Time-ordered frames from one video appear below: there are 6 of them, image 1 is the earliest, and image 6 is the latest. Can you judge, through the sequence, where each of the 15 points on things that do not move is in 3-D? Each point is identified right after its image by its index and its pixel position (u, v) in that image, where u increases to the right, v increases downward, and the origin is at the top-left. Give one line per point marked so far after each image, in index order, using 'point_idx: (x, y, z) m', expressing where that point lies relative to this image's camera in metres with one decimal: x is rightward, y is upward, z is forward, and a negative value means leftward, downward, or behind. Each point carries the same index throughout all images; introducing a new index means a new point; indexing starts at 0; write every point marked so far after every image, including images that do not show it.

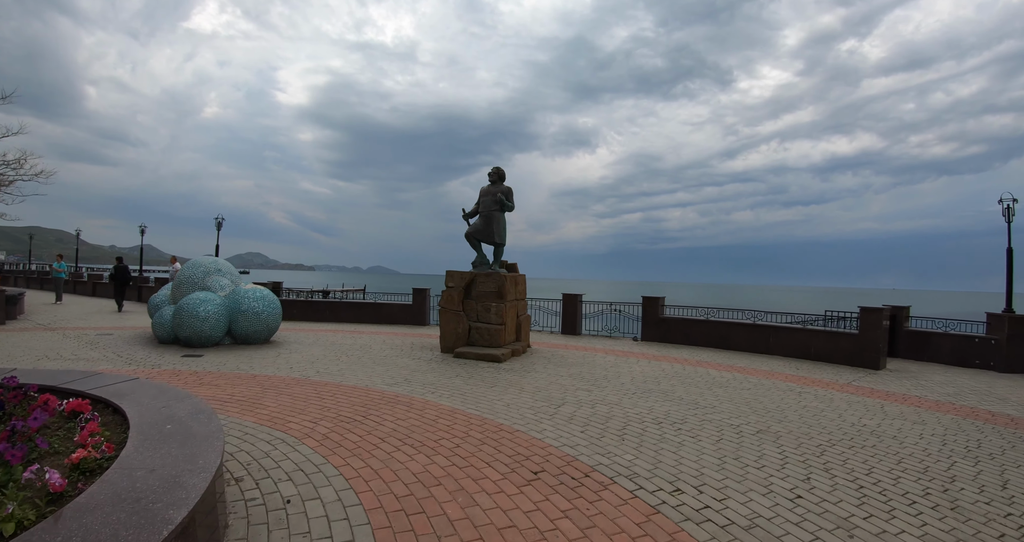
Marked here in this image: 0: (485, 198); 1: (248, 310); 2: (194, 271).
0: (-0.6, +1.4, +10.6) m
1: (-5.0, -0.7, +10.1) m
2: (-6.4, 0.0, +10.7) m
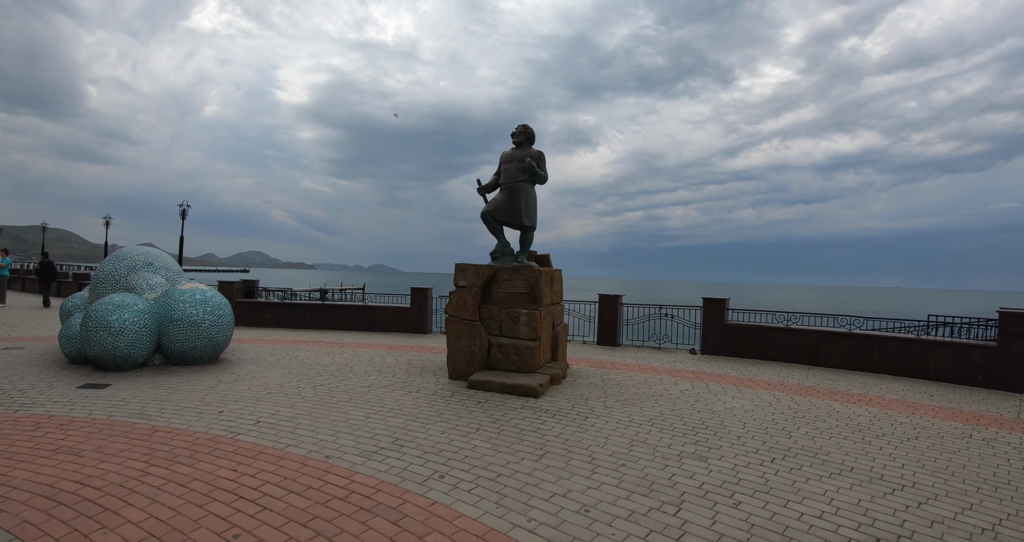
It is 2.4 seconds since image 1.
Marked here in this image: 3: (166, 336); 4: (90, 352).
0: (-0.1, +1.5, +7.8) m
1: (-4.5, -0.6, +7.3) m
2: (-5.9, +0.1, +7.8) m
3: (-4.8, -0.9, +7.3) m
4: (-5.6, -1.1, +6.9) m
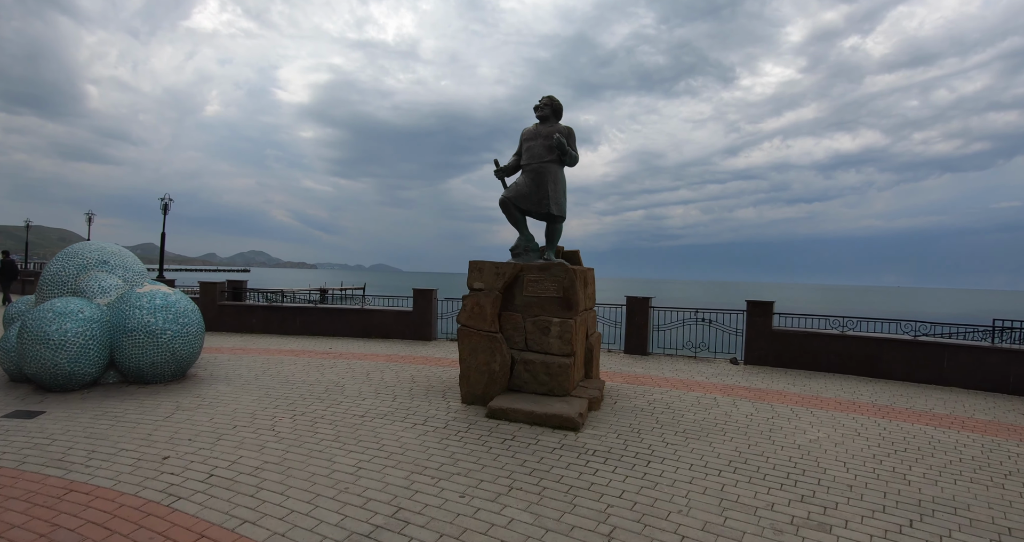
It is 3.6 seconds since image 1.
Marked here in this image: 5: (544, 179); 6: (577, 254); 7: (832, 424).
0: (+0.2, +1.6, +6.5) m
1: (-4.2, -0.6, +6.0) m
2: (-5.6, +0.1, +6.6) m
3: (-4.5, -0.9, +6.1) m
4: (-5.3, -1.1, +5.7) m
5: (+0.4, +1.1, +6.3) m
6: (+0.8, +0.2, +6.9) m
7: (+3.7, -1.8, +6.2) m
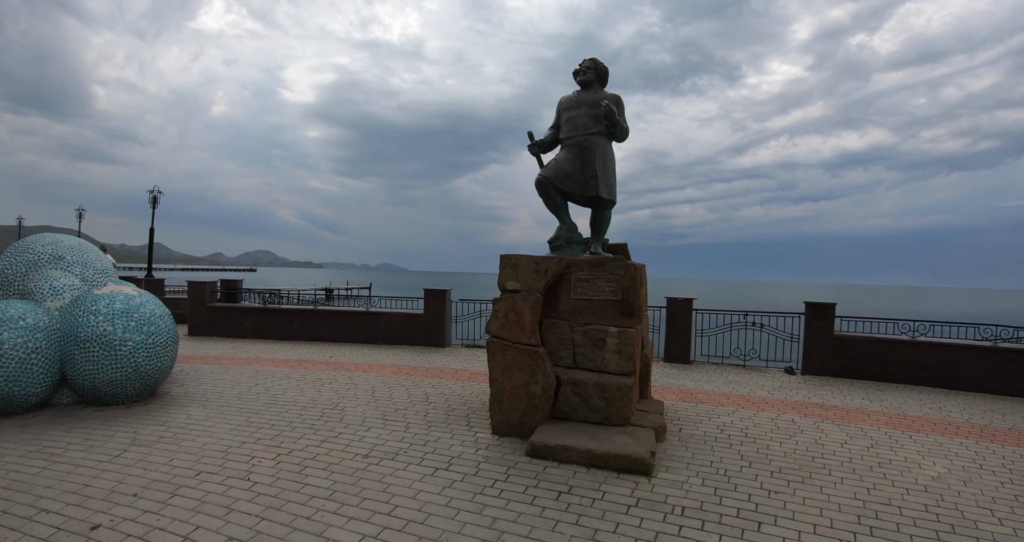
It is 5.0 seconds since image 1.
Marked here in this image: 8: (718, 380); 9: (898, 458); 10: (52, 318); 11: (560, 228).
0: (+0.6, +1.6, +5.3) m
1: (-3.9, -0.6, +4.9) m
2: (-5.2, +0.1, +5.4) m
3: (-4.1, -0.9, +4.9) m
4: (-4.9, -1.0, +4.5) m
5: (+0.8, +1.1, +5.1) m
6: (+1.2, +0.2, +5.7) m
7: (+4.1, -1.7, +5.0) m
8: (+3.2, -1.6, +8.3) m
9: (+3.8, -1.7, +5.2) m
10: (-4.3, -0.4, +5.0) m
11: (+0.4, +0.4, +4.9) m
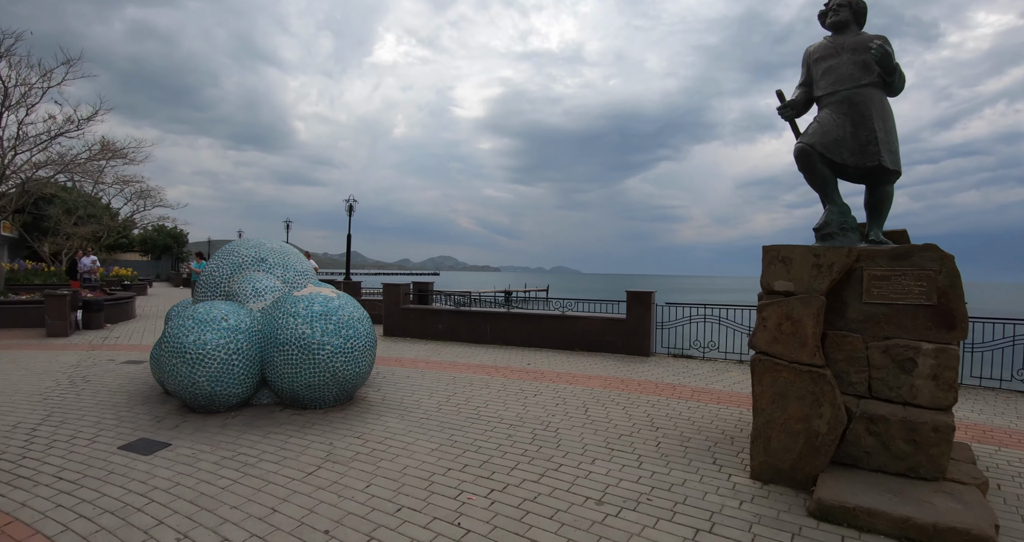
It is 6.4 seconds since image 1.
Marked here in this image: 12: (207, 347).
0: (+2.4, +1.6, +4.0) m
1: (-2.0, -0.6, +4.9) m
2: (-3.1, +0.1, +5.8) m
3: (-2.2, -0.9, +5.0) m
4: (-3.1, -1.1, +4.9) m
5: (+2.5, +1.2, +3.8) m
6: (+3.2, +0.3, +4.3) m
7: (+5.8, -1.7, +2.8) m
8: (+5.7, -1.6, +6.1) m
9: (+5.5, -1.6, +3.0) m
10: (-2.4, -0.5, +5.1) m
11: (+2.2, +0.4, +3.7) m
12: (-2.6, -0.7, +4.7) m
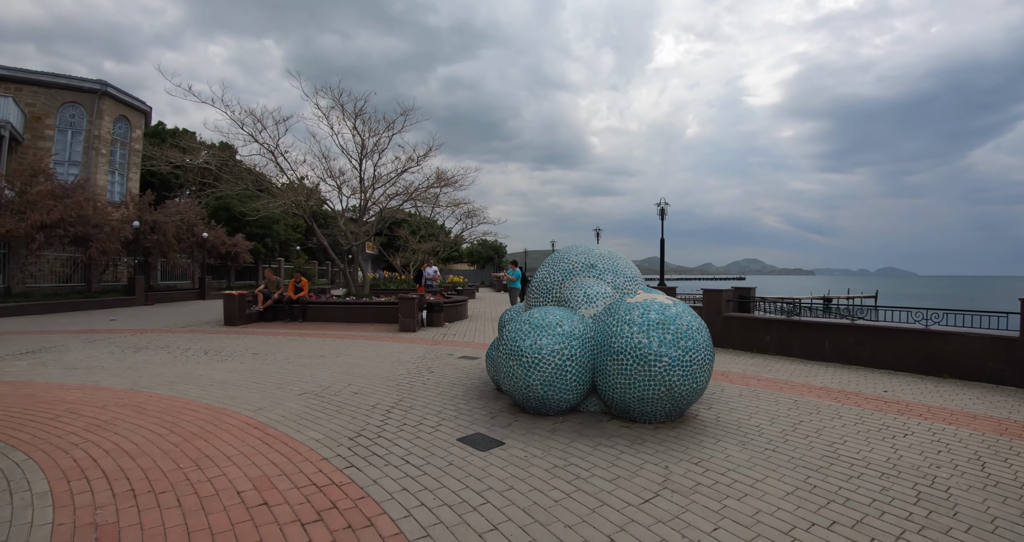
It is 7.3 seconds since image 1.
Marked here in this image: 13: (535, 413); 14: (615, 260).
0: (+4.1, +2.1, +1.8) m
1: (+0.8, -0.6, +4.5) m
2: (+0.2, 0.0, +5.9) m
3: (+0.7, -0.9, +4.7) m
4: (-0.2, -1.1, +5.0) m
5: (+4.1, +1.6, +1.5) m
6: (+4.9, +0.8, +1.5) m
7: (+6.5, -0.9, -1.1) m
8: (+8.2, -0.9, +1.8) m
9: (+6.5, -0.9, -0.8) m
10: (+0.5, -0.4, +4.9) m
11: (+3.7, +0.8, +1.5) m
12: (+0.2, -0.7, +4.7) m
13: (+0.2, -1.3, +4.8) m
14: (+0.9, +0.2, +5.8) m
